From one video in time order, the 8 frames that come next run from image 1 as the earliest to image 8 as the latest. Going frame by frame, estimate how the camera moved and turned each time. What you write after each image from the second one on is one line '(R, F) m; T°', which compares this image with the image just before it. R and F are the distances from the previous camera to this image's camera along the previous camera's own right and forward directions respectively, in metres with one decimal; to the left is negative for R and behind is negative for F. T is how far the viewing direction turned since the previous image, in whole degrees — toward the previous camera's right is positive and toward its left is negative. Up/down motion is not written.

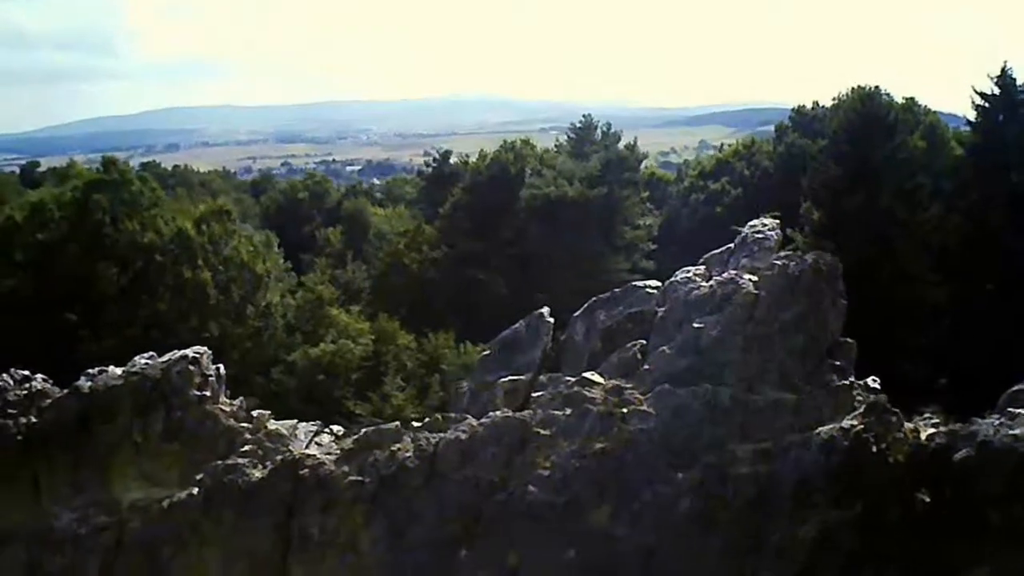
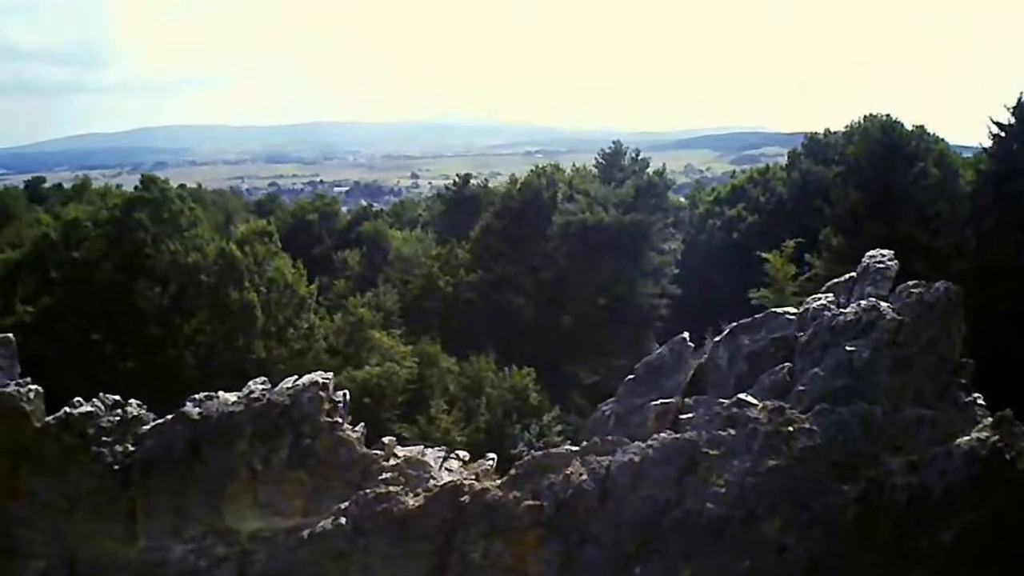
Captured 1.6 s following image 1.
(-4.6, -0.2) m; +6°
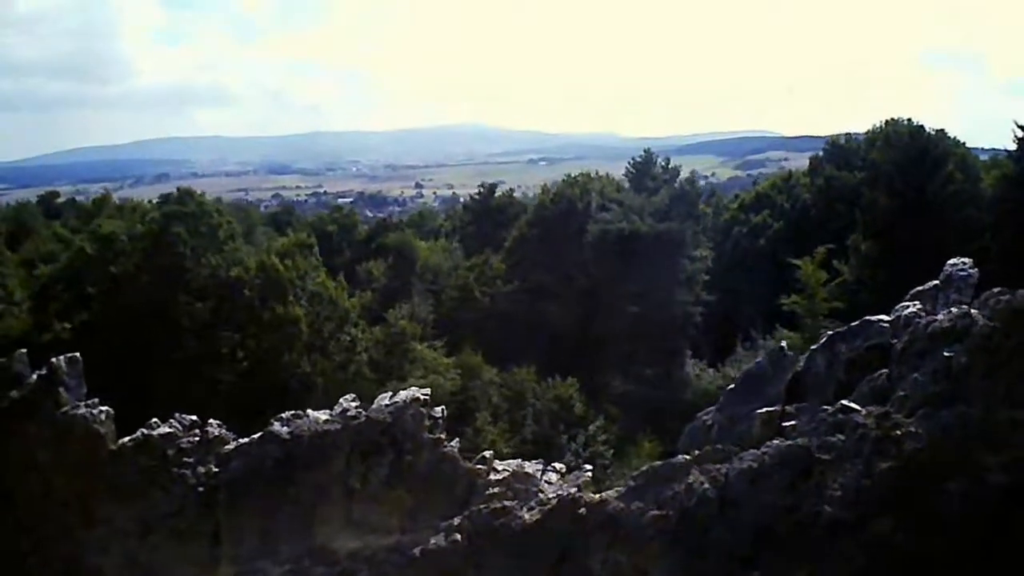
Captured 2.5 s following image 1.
(-2.9, 0.0) m; +3°
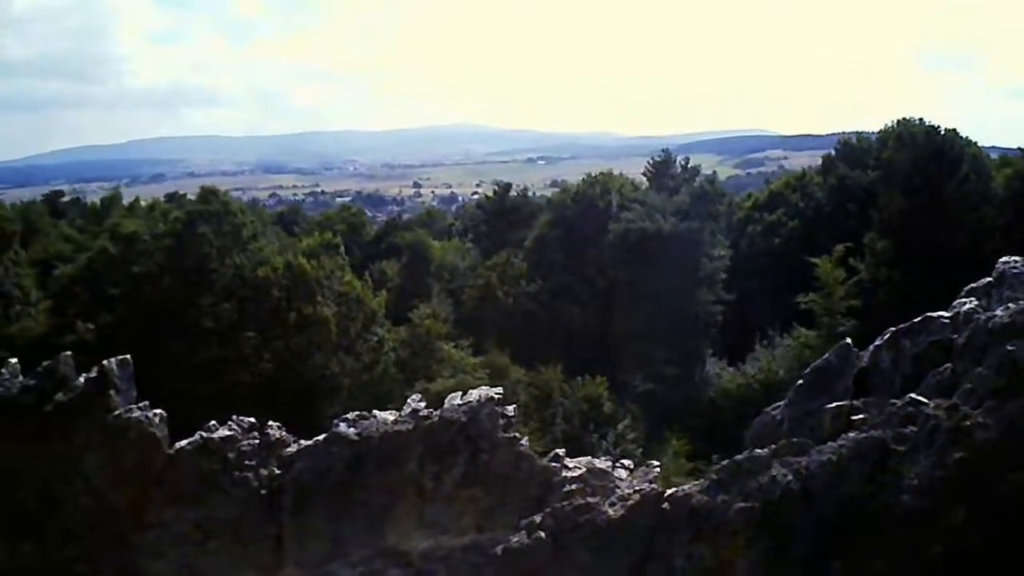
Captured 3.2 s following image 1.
(-2.4, +0.1) m; +3°
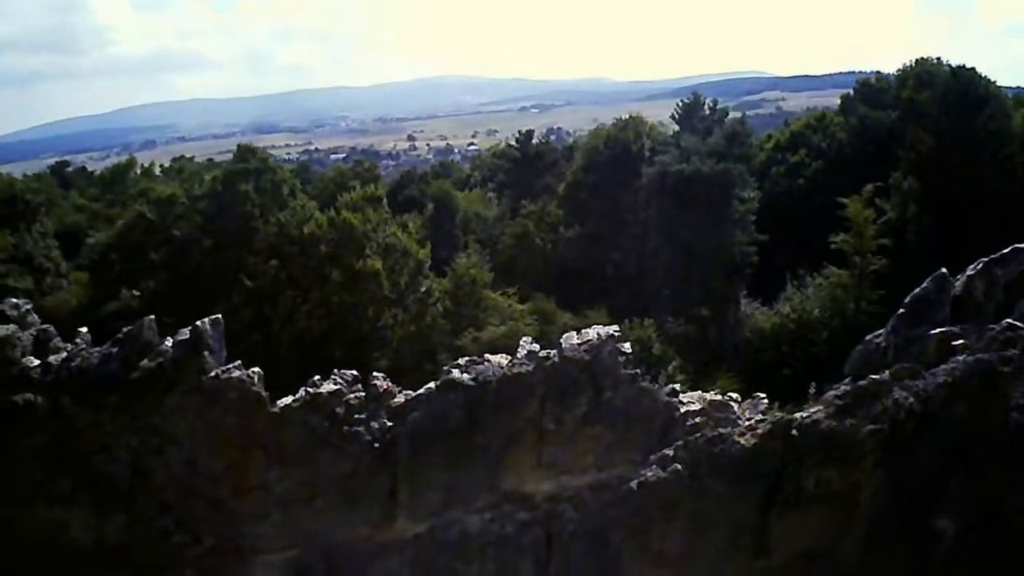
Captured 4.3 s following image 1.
(-3.5, +0.3) m; +4°
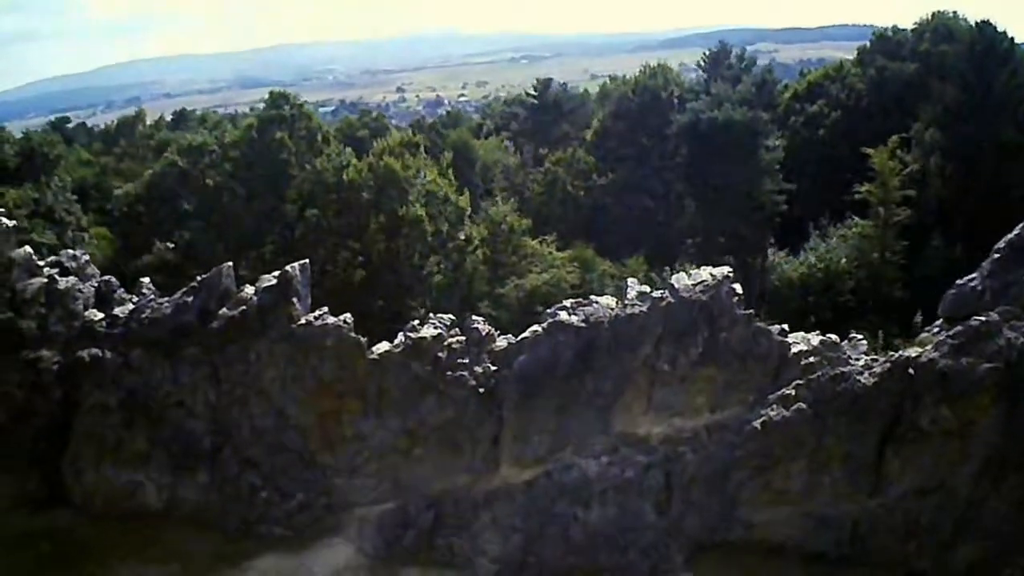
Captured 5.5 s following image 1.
(-3.7, +0.8) m; +5°
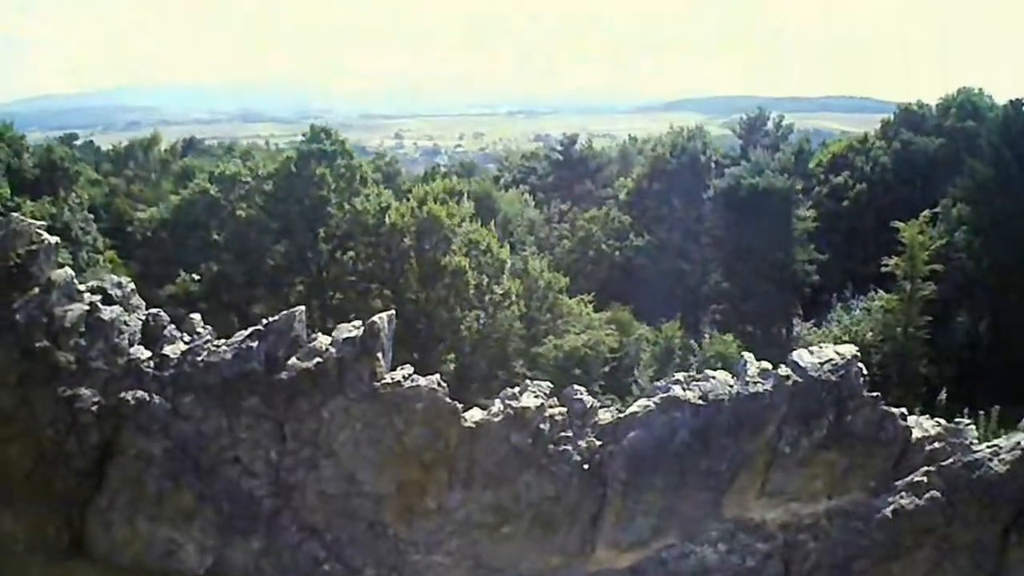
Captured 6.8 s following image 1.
(-3.4, +1.7) m; +5°
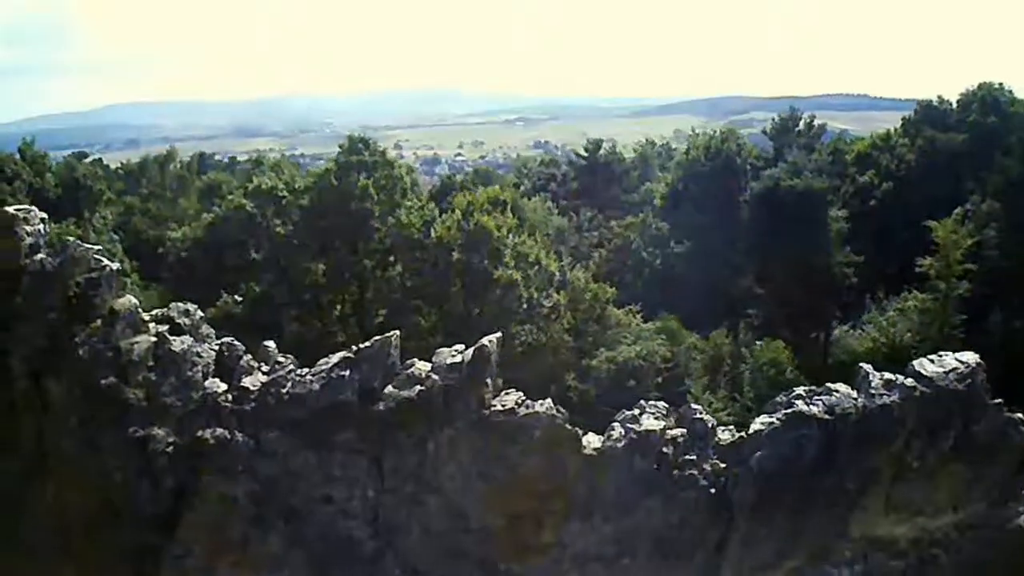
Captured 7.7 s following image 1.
(-2.7, +1.2) m; +3°
